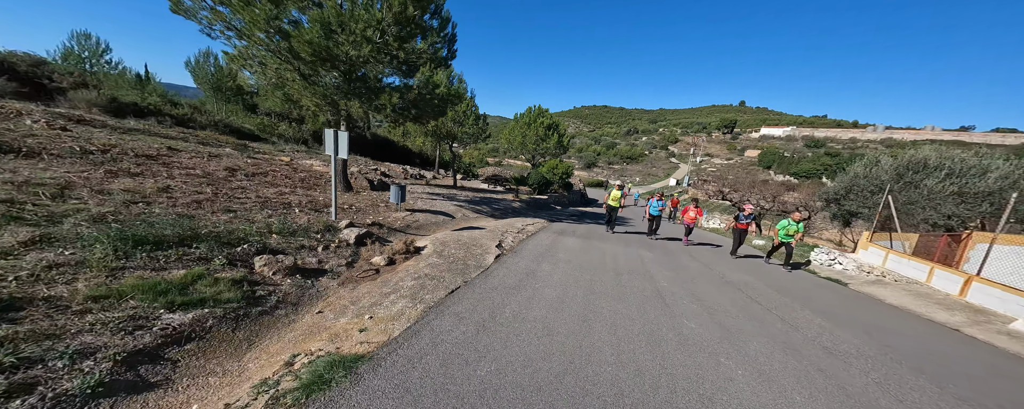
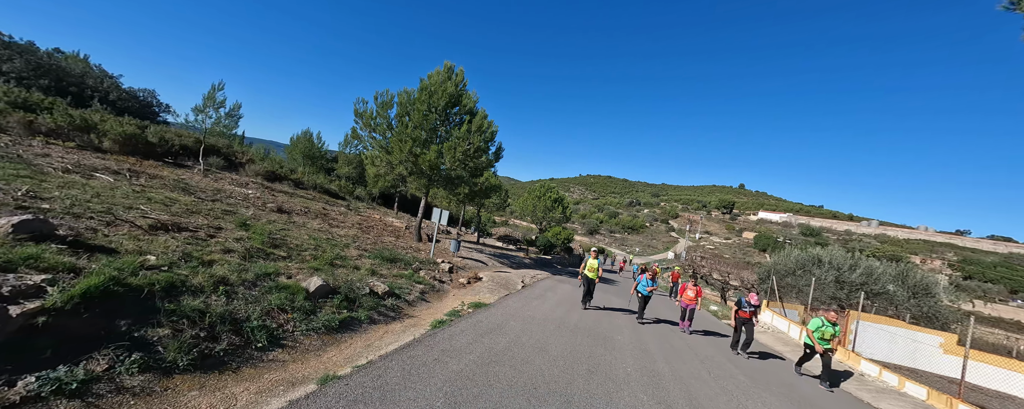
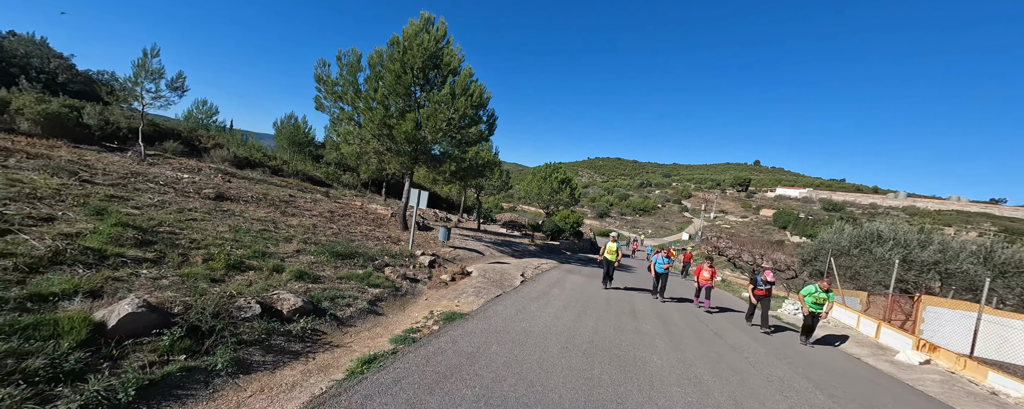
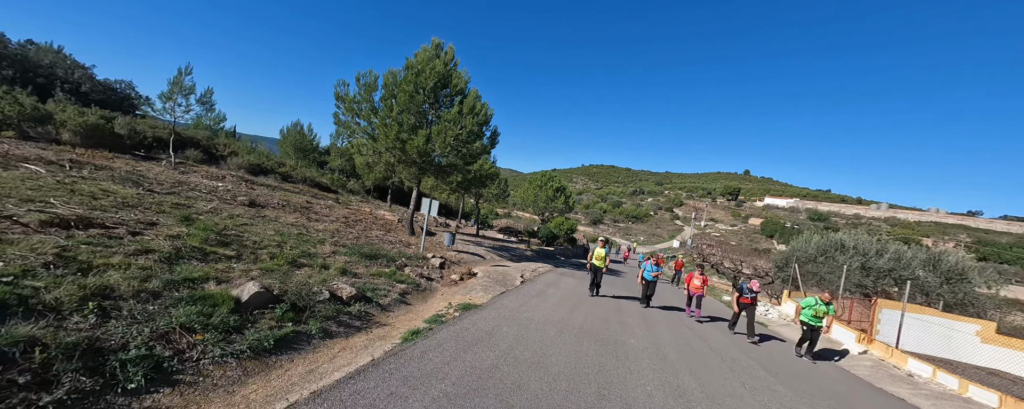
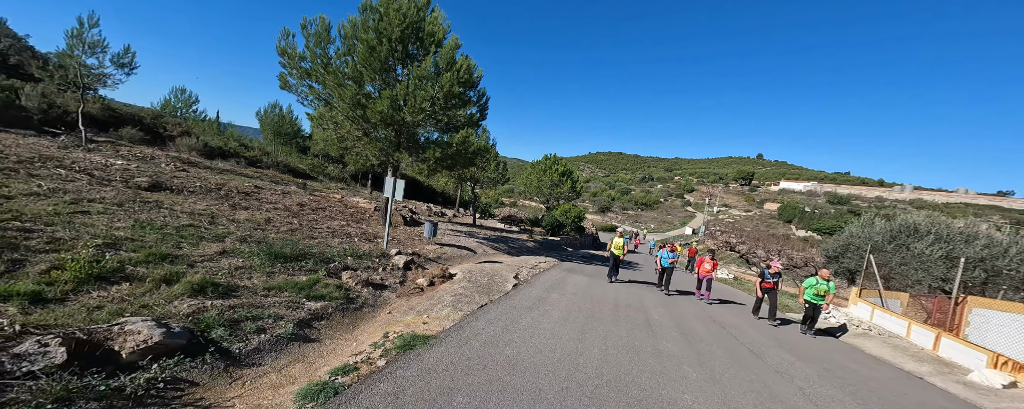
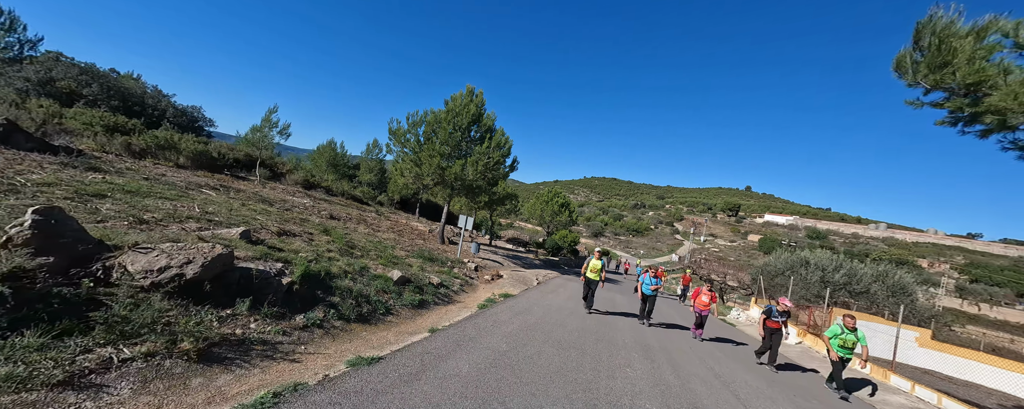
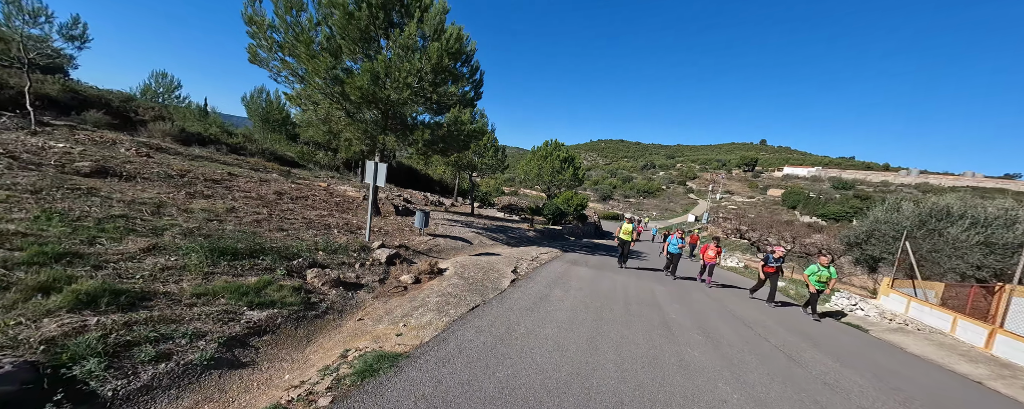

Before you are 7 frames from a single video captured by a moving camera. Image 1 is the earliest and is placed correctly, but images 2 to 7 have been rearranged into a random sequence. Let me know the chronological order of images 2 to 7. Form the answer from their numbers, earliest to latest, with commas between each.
7, 5, 3, 4, 2, 6
